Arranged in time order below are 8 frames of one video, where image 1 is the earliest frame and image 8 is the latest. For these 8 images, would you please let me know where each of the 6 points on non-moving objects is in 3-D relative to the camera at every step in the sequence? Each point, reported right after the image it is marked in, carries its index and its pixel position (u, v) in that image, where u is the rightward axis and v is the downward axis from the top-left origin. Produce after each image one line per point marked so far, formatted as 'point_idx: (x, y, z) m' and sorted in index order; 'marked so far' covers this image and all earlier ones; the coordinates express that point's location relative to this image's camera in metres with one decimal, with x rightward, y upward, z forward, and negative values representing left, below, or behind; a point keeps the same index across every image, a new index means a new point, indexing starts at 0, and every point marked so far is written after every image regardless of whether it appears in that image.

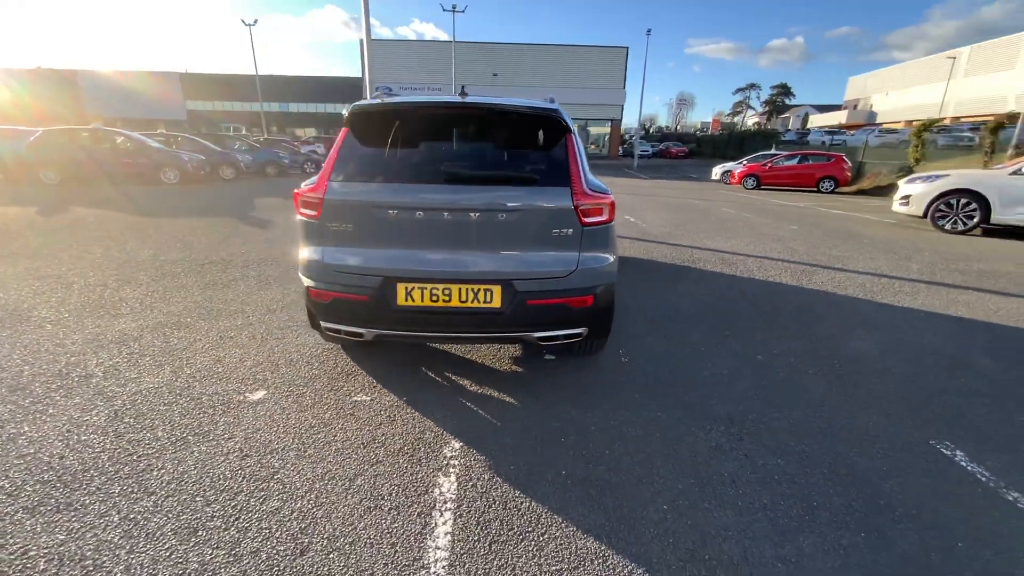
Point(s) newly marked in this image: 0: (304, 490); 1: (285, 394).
0: (-1.0, -1.0, +2.1) m
1: (-1.4, -0.7, +2.8) m
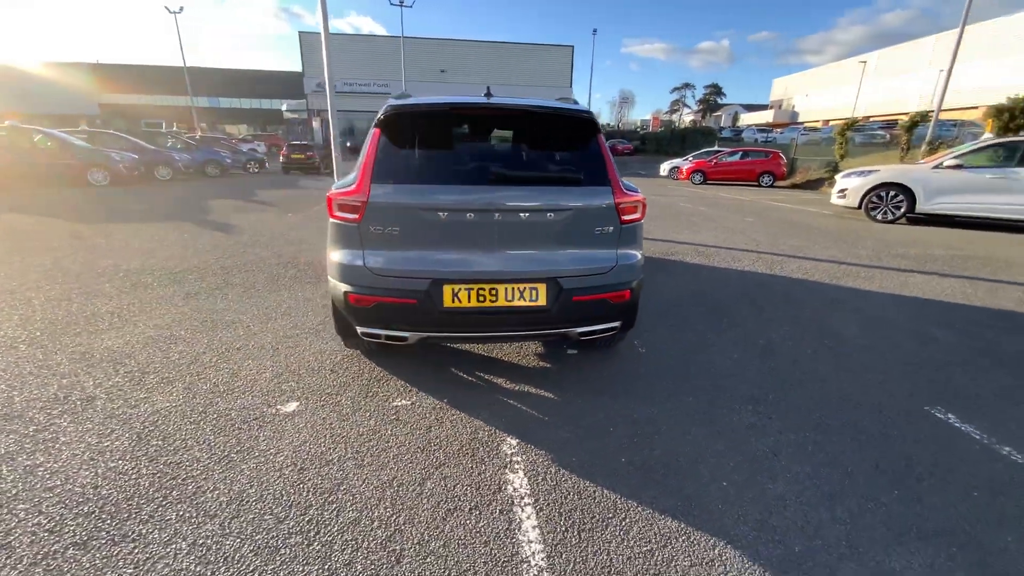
0: (-0.6, -1.0, +2.1) m
1: (-1.2, -0.7, +2.8) m
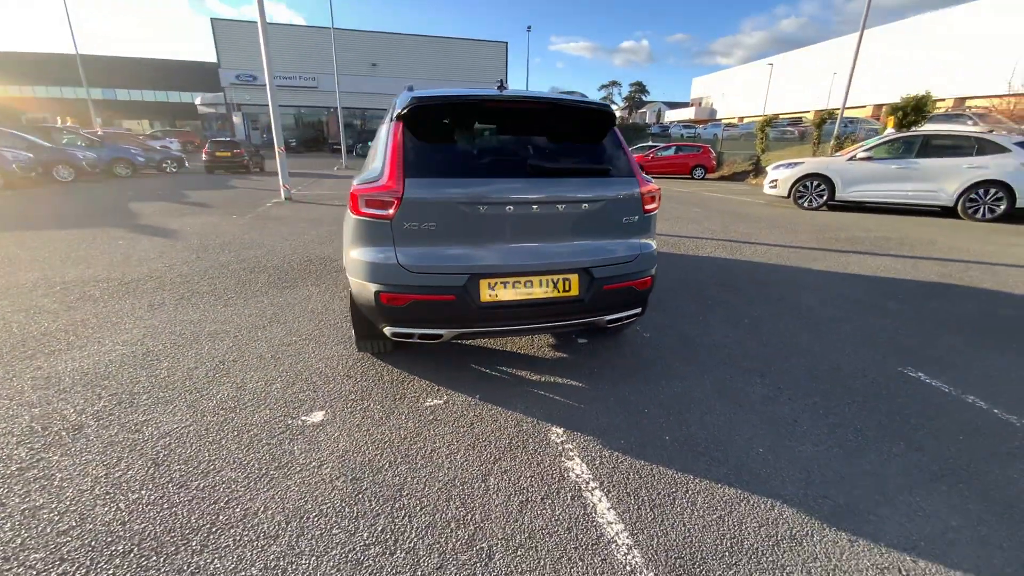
0: (-0.3, -1.0, +2.0) m
1: (-1.0, -0.7, +2.6) m
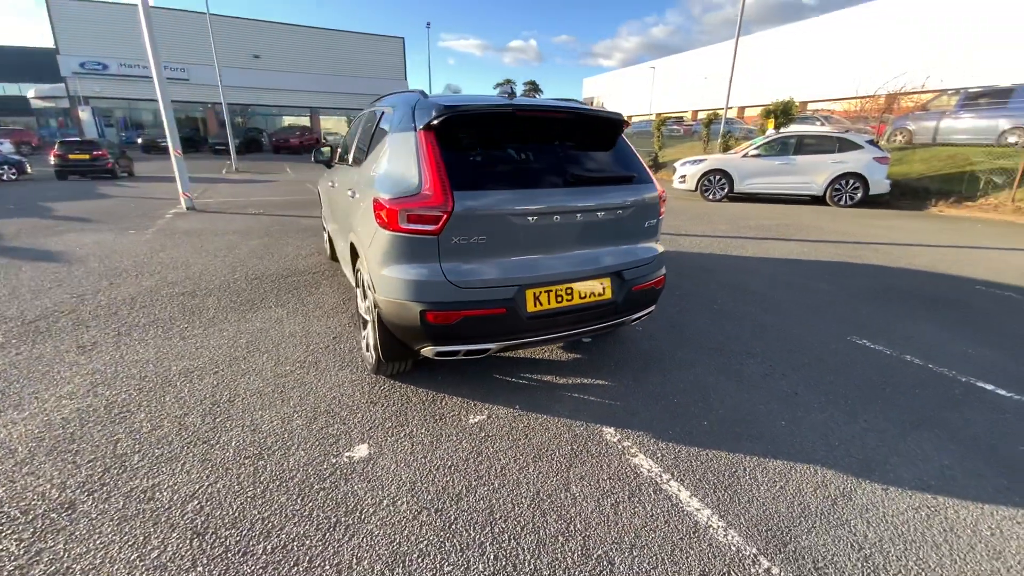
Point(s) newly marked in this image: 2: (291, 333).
0: (+0.1, -1.0, +2.0) m
1: (-0.7, -0.8, +2.5) m
2: (-1.8, -0.4, +3.7) m
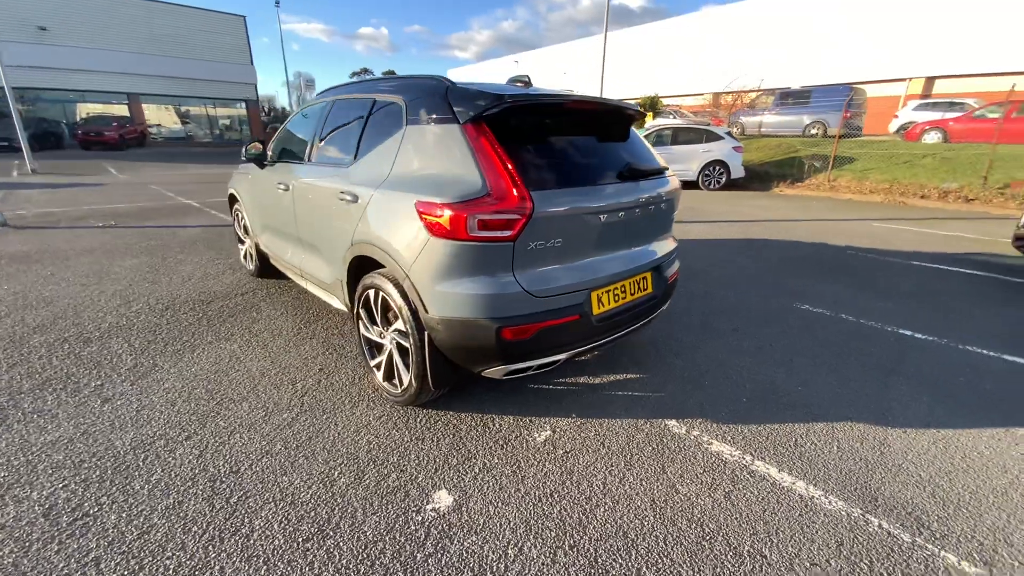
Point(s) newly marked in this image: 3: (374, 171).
0: (+0.7, -1.0, +2.0) m
1: (-0.2, -0.9, +2.2) m
2: (-1.7, -0.6, +3.0) m
3: (-0.8, +0.7, +2.6) m
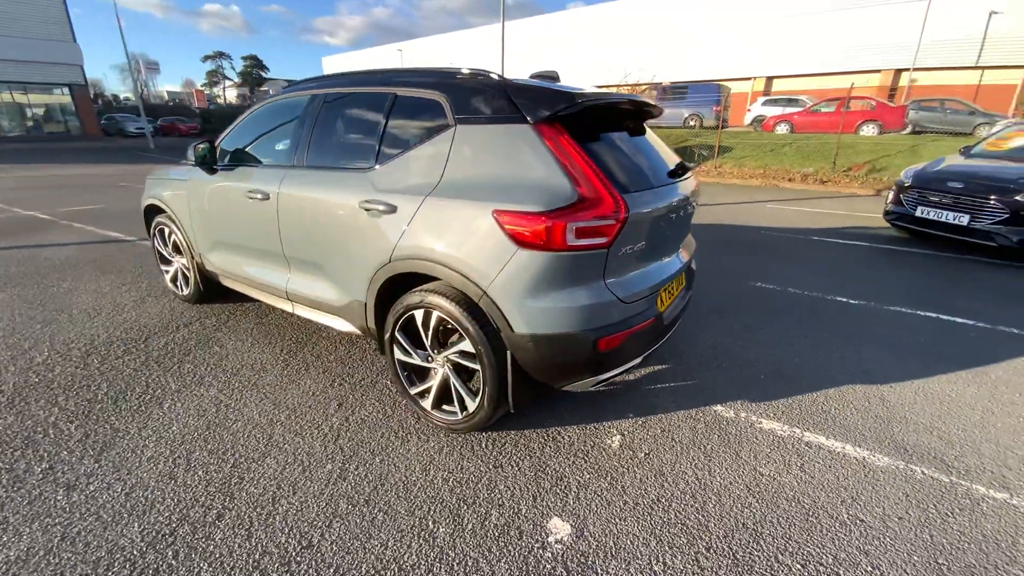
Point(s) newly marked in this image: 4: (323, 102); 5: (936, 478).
0: (+1.2, -1.0, +2.1) m
1: (+0.3, -1.0, +2.1) m
2: (-1.4, -0.7, +2.5) m
3: (-0.5, +0.6, +2.3) m
4: (-1.2, +1.2, +2.8) m
5: (+2.2, -1.0, +2.3) m
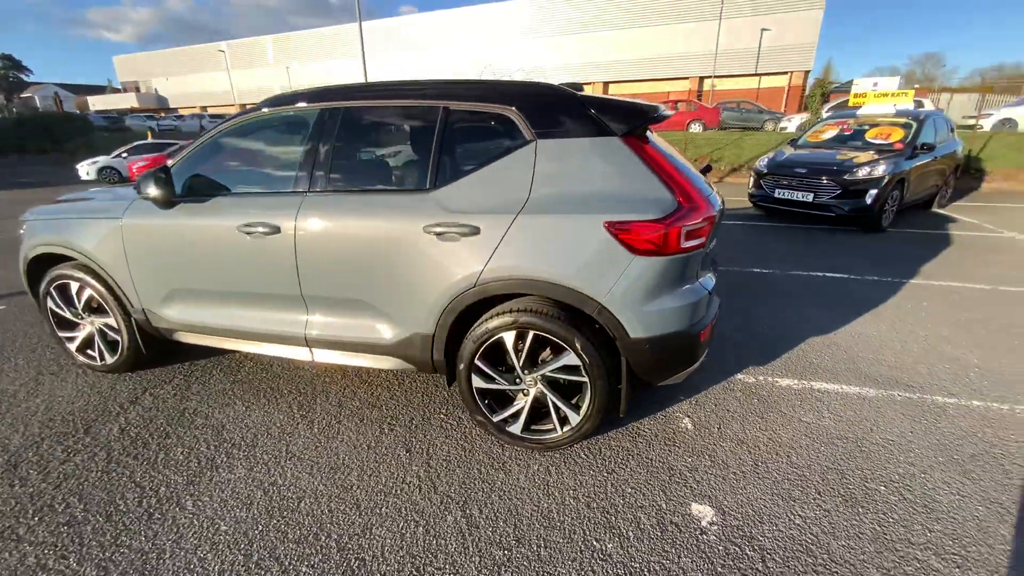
0: (+1.8, -0.9, +2.5) m
1: (+0.9, -1.0, +2.2) m
2: (-0.8, -1.0, +2.2) m
3: (-0.1, +0.5, +2.2) m
4: (-1.0, +1.0, +2.5) m
5: (+2.6, -0.7, +3.0) m
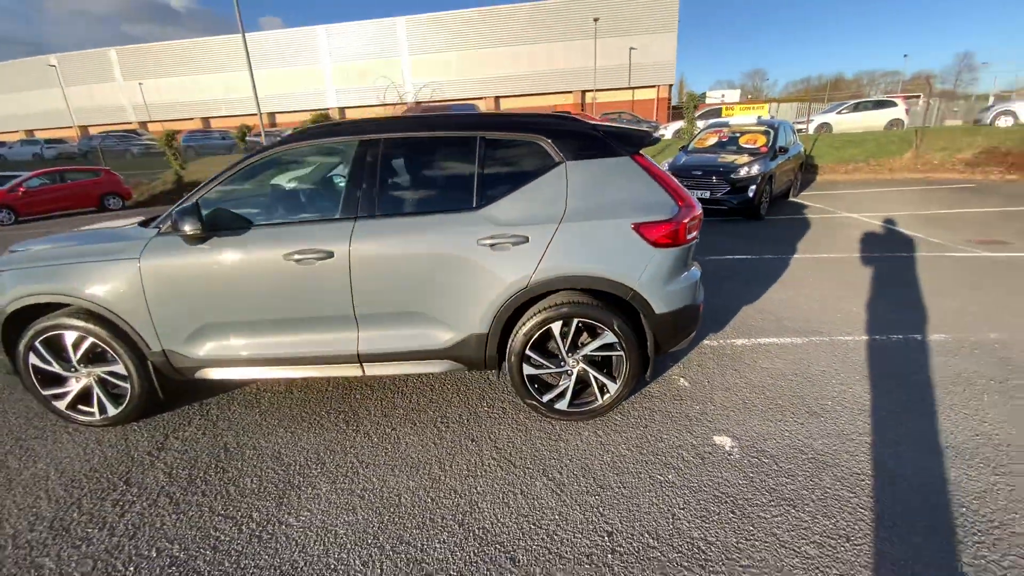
0: (+2.0, -0.7, +3.3) m
1: (+1.2, -0.8, +2.8) m
2: (-0.5, -1.0, +2.4) m
3: (+0.1, +0.5, +2.6) m
4: (-0.9, +0.9, +2.7) m
5: (+2.7, -0.5, +3.9) m
